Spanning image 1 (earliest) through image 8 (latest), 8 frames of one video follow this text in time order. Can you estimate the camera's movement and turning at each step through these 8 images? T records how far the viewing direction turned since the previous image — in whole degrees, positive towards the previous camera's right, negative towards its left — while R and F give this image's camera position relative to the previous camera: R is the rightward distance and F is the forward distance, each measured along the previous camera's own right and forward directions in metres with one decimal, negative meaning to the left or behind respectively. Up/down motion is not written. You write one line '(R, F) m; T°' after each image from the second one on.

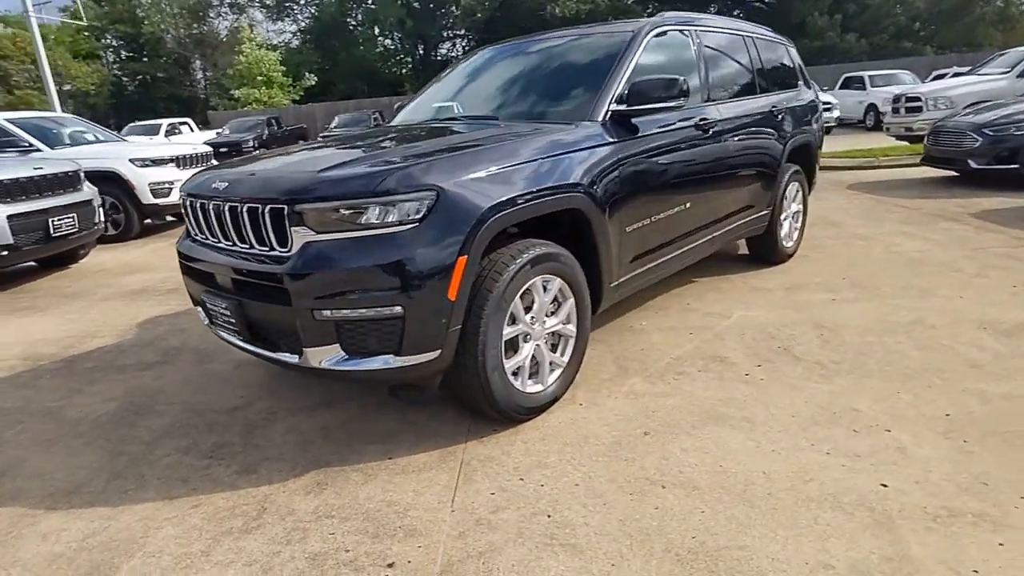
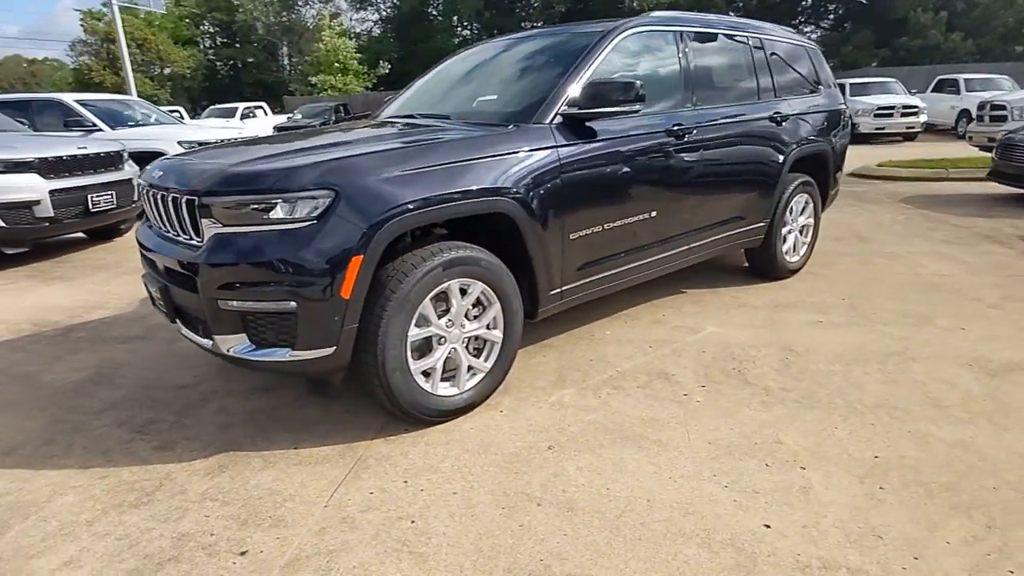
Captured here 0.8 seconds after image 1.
(+0.7, +0.1) m; -7°
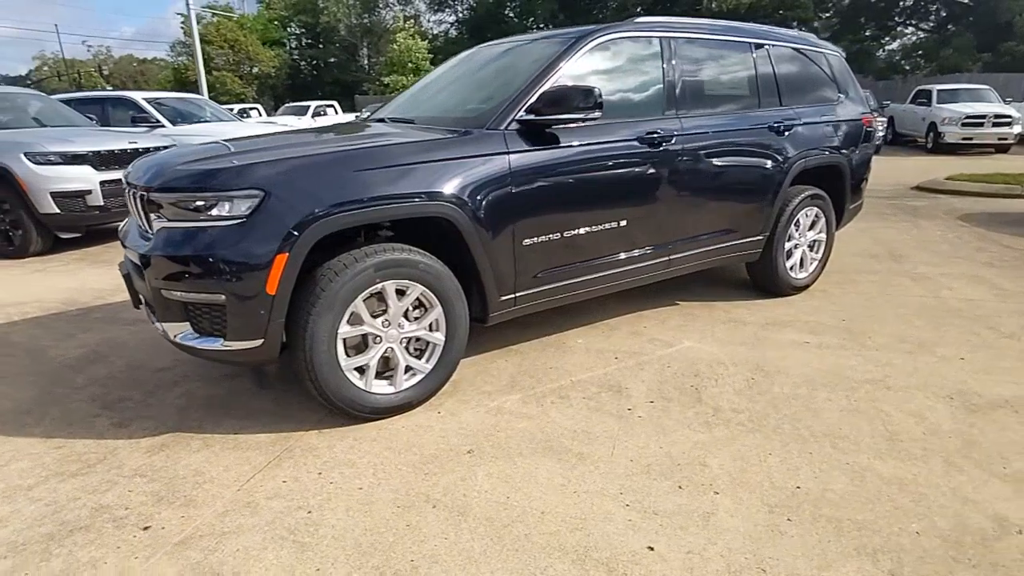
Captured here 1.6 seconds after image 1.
(+0.7, 0.0) m; -7°
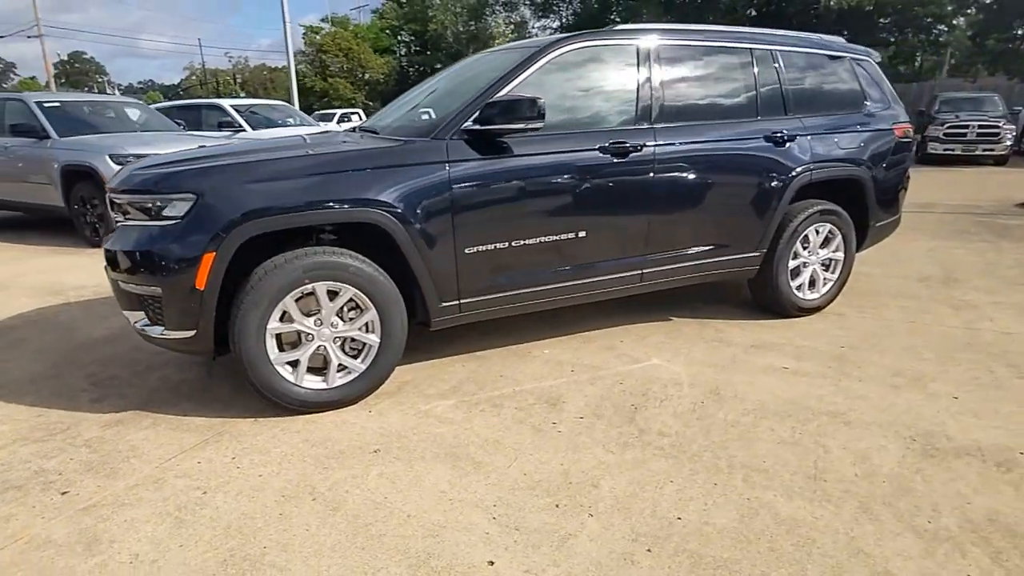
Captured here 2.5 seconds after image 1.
(+0.9, 0.0) m; -9°
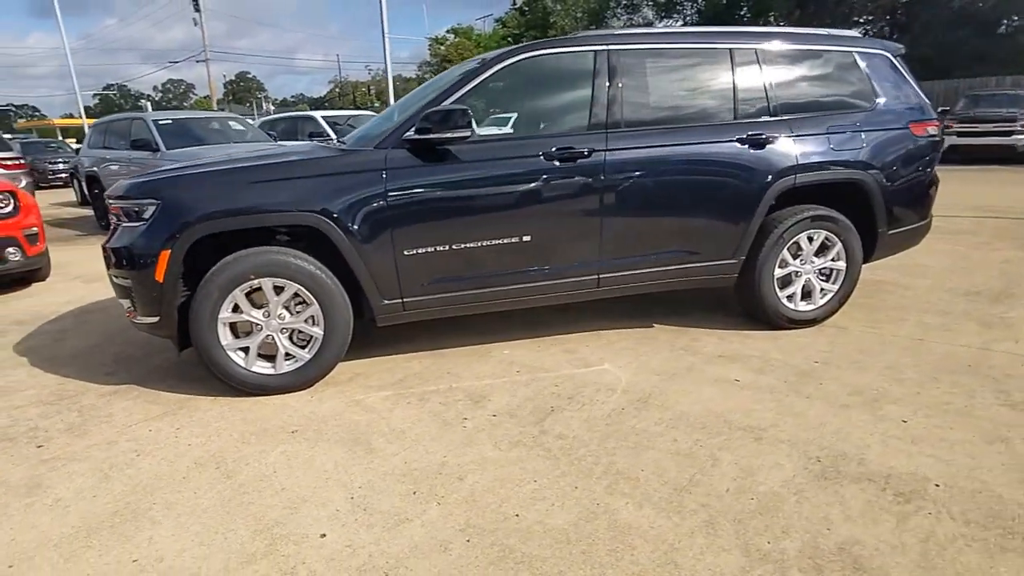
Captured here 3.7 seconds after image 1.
(+1.1, 0.0) m; -11°
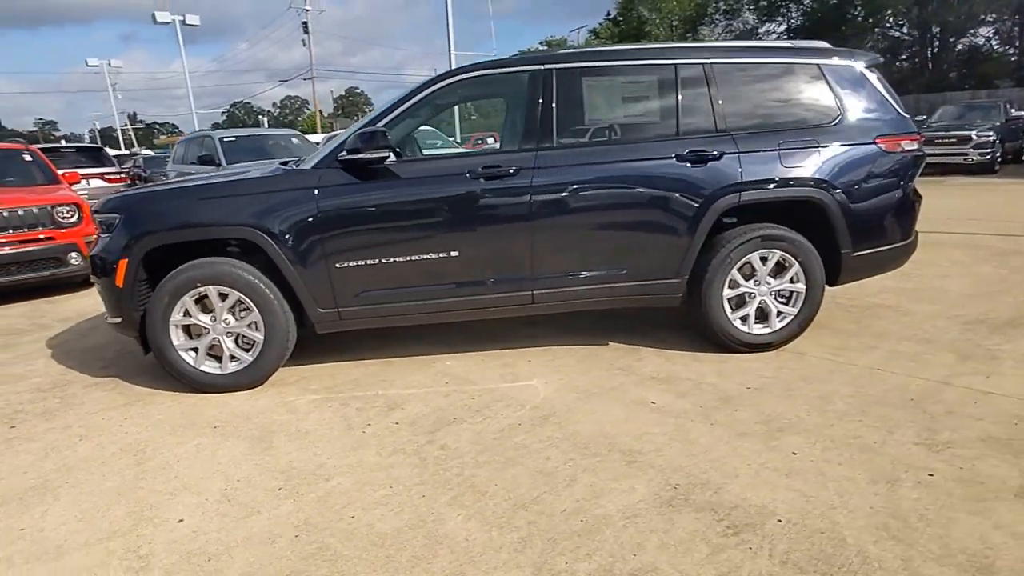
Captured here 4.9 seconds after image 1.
(+1.1, 0.0) m; -9°
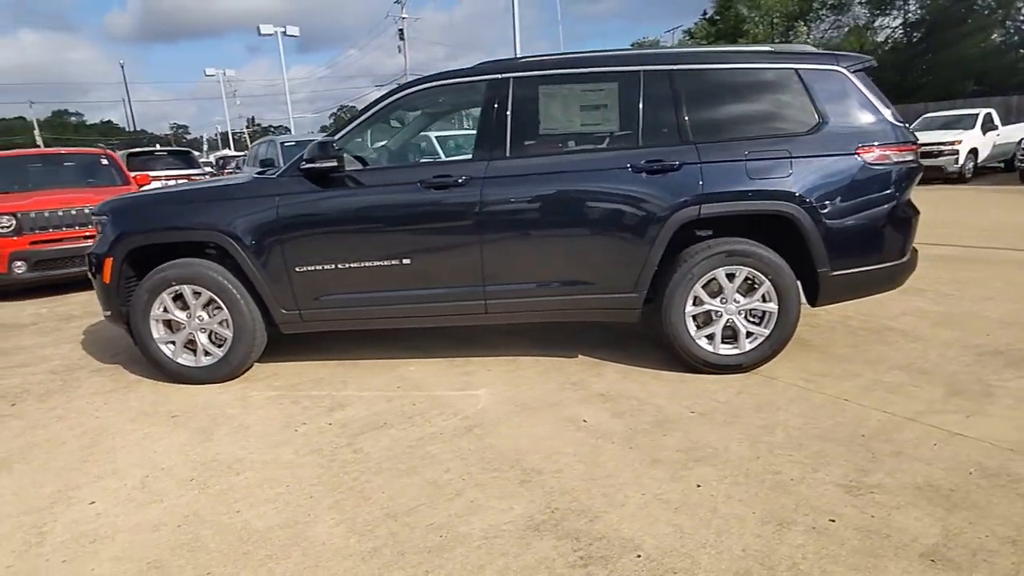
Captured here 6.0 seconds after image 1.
(+0.9, +0.1) m; -9°
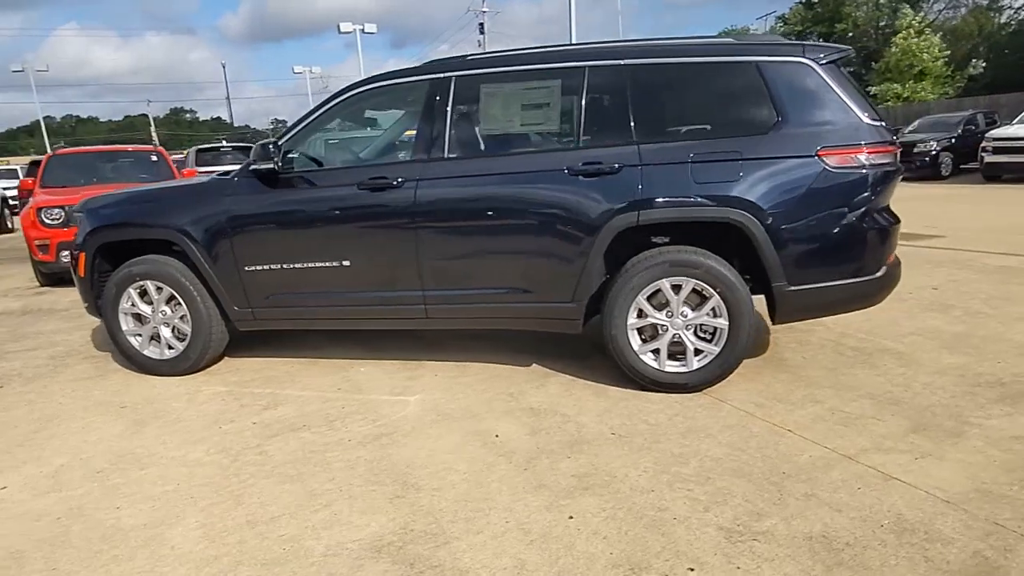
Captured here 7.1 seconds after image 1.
(+0.9, +0.2) m; -8°
